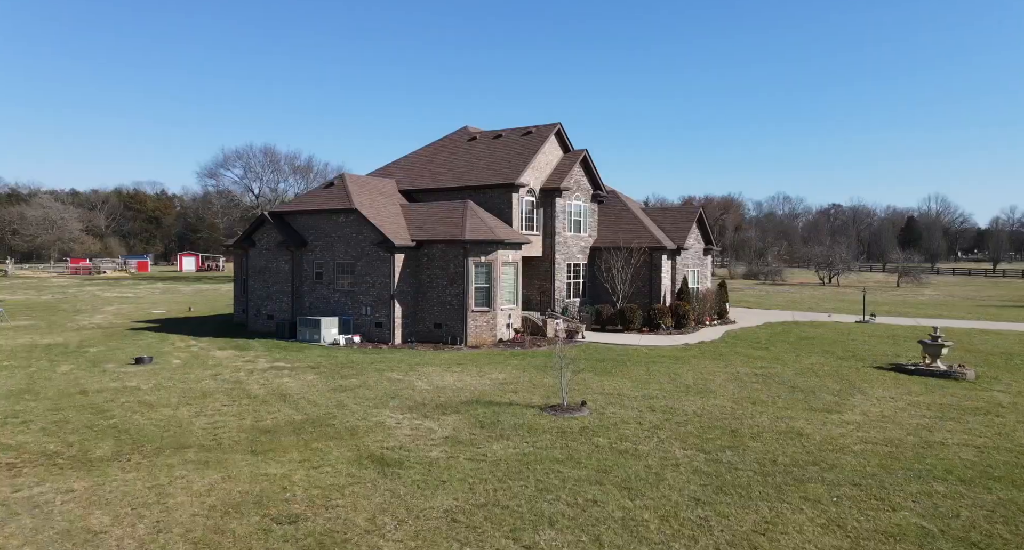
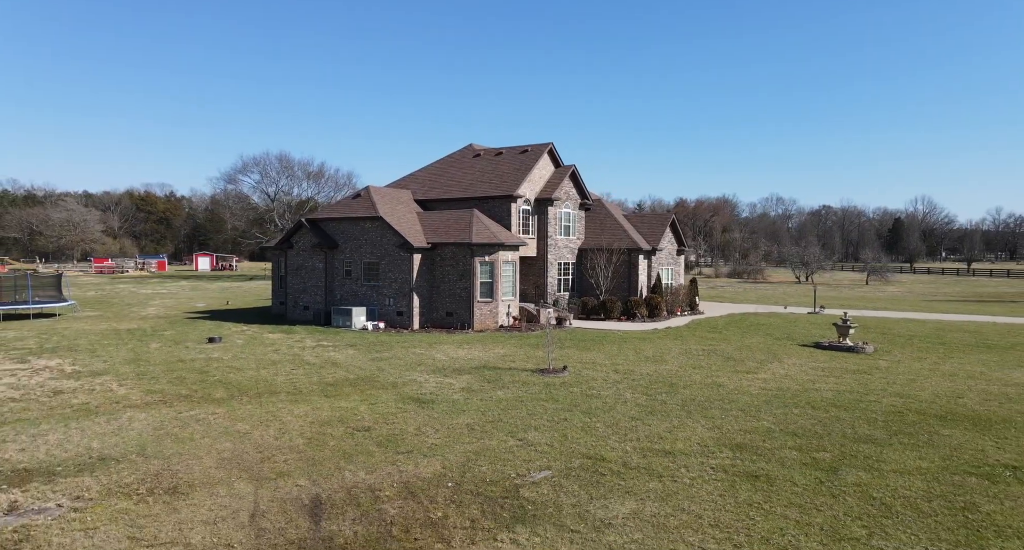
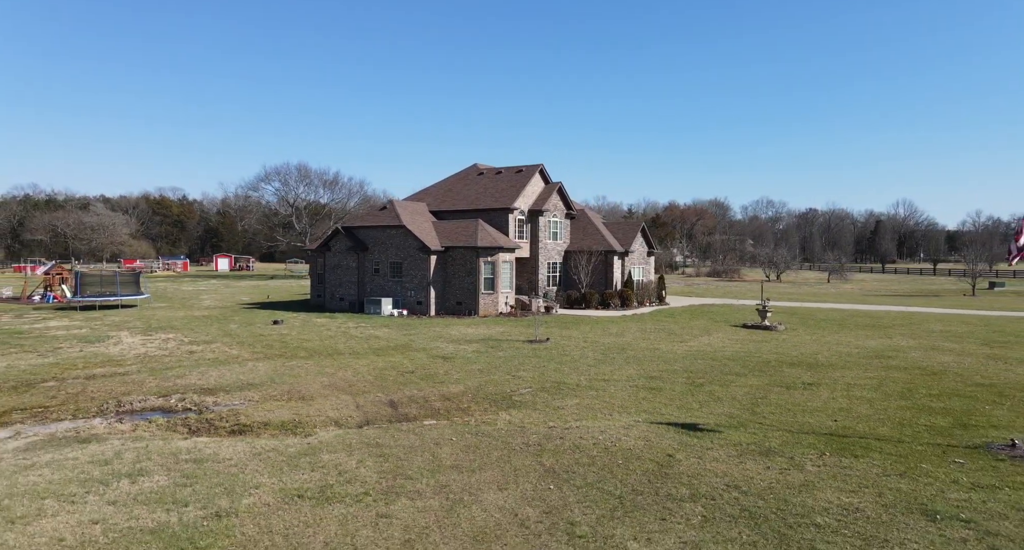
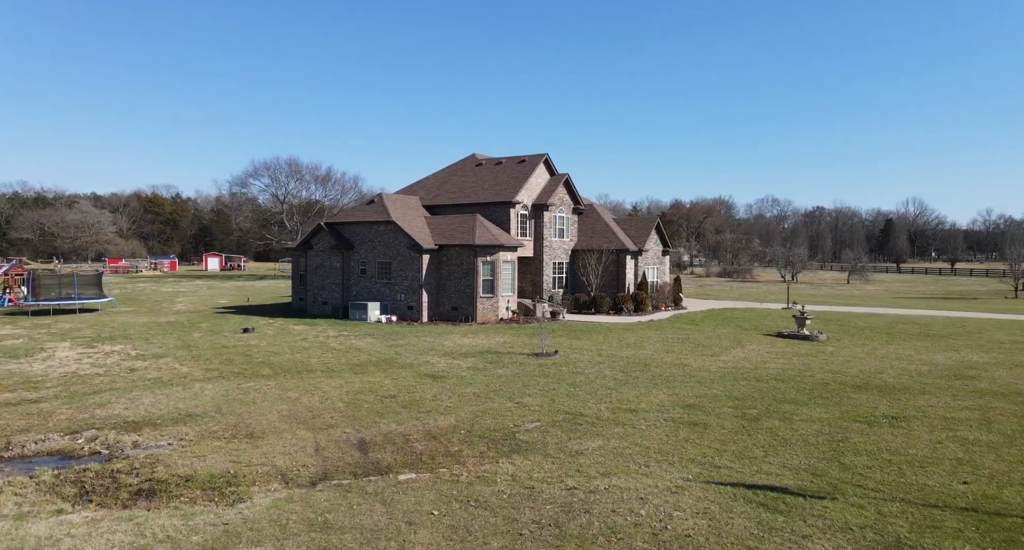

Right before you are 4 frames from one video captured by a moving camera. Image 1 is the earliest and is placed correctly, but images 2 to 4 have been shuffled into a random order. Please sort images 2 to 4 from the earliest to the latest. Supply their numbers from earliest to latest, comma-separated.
2, 4, 3
